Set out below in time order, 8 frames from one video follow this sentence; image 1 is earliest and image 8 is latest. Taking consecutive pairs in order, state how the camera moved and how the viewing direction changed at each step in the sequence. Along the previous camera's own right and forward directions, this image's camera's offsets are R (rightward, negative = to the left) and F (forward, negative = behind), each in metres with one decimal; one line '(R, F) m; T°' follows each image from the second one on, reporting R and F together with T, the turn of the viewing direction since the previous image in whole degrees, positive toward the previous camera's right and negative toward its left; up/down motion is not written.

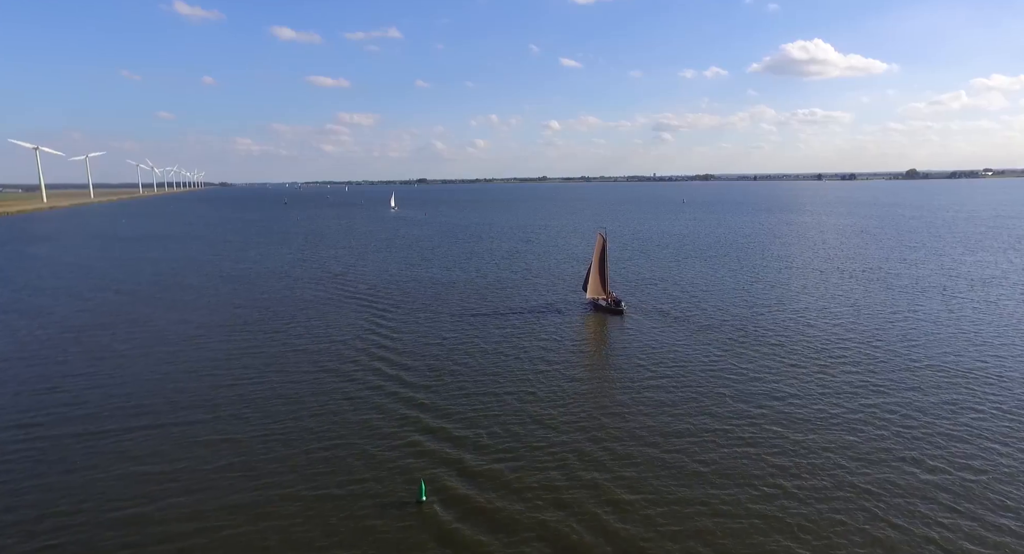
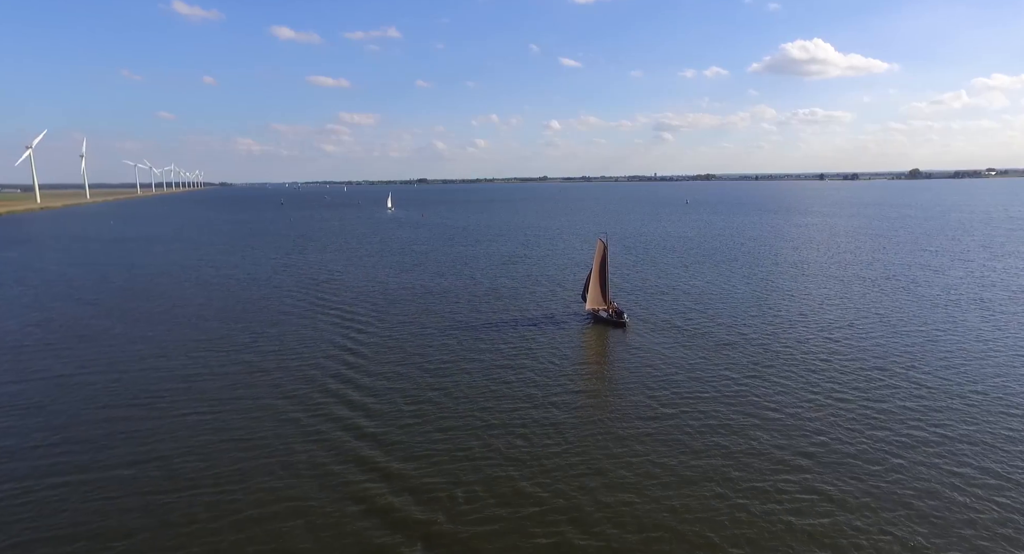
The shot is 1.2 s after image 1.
(+0.7, +5.5) m; 0°
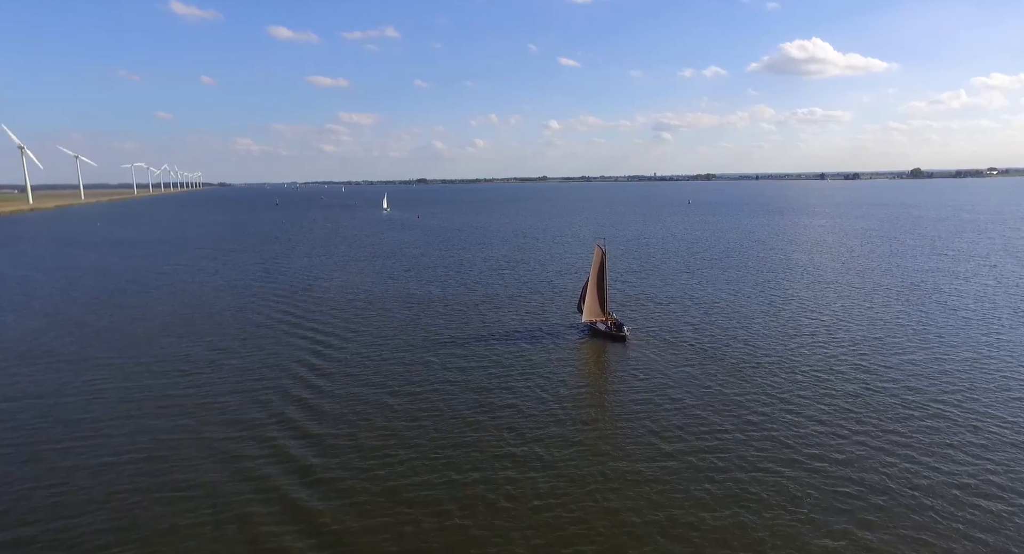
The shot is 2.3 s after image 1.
(+0.7, +5.2) m; 0°
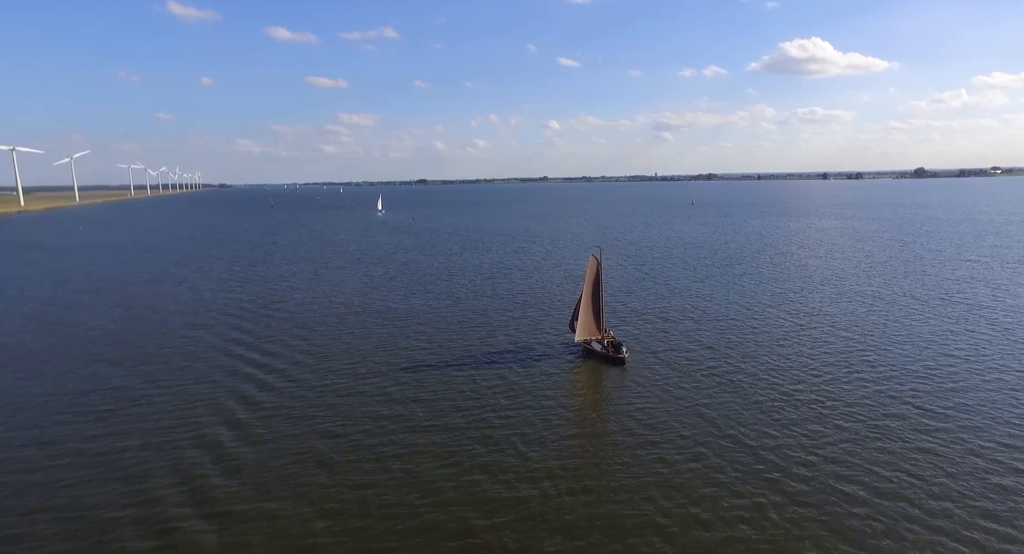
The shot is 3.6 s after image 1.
(+1.1, +7.2) m; 0°
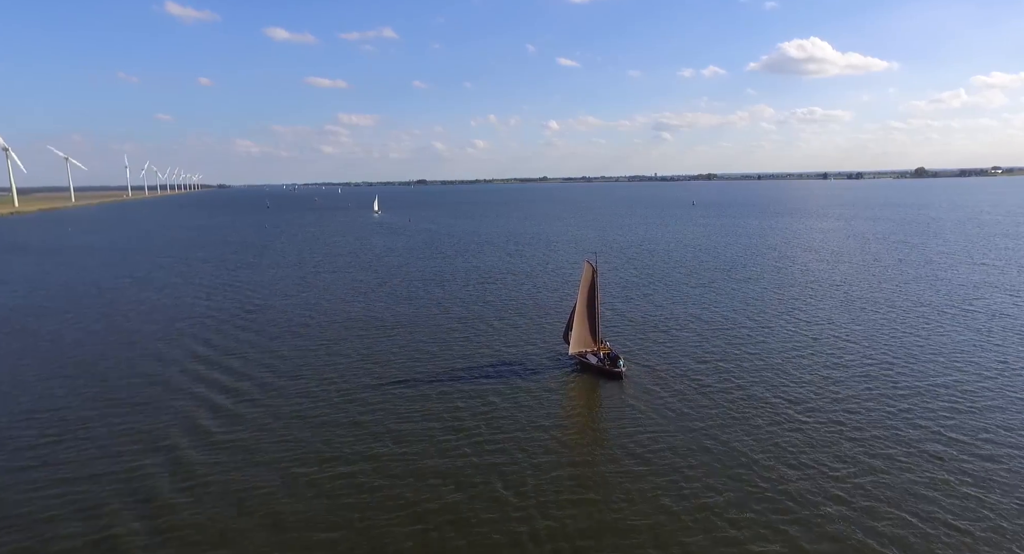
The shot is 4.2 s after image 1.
(+0.7, +3.3) m; 0°
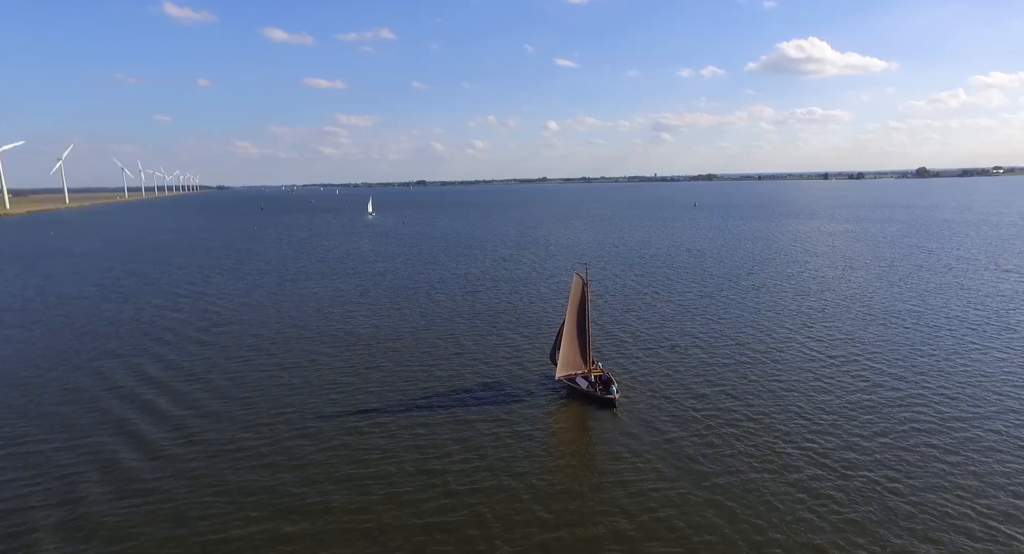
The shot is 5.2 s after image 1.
(+0.9, +5.8) m; 0°
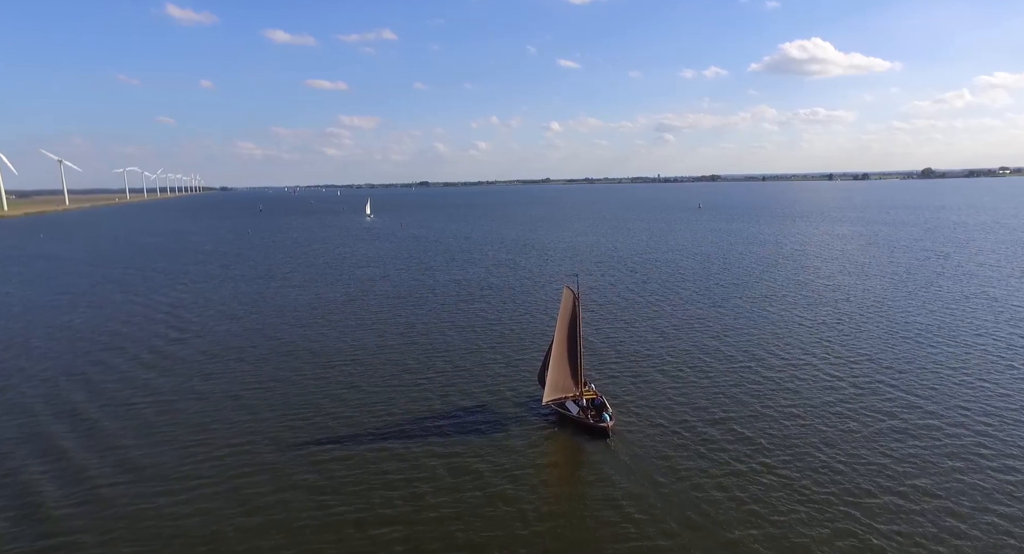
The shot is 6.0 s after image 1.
(+0.9, +4.6) m; 0°
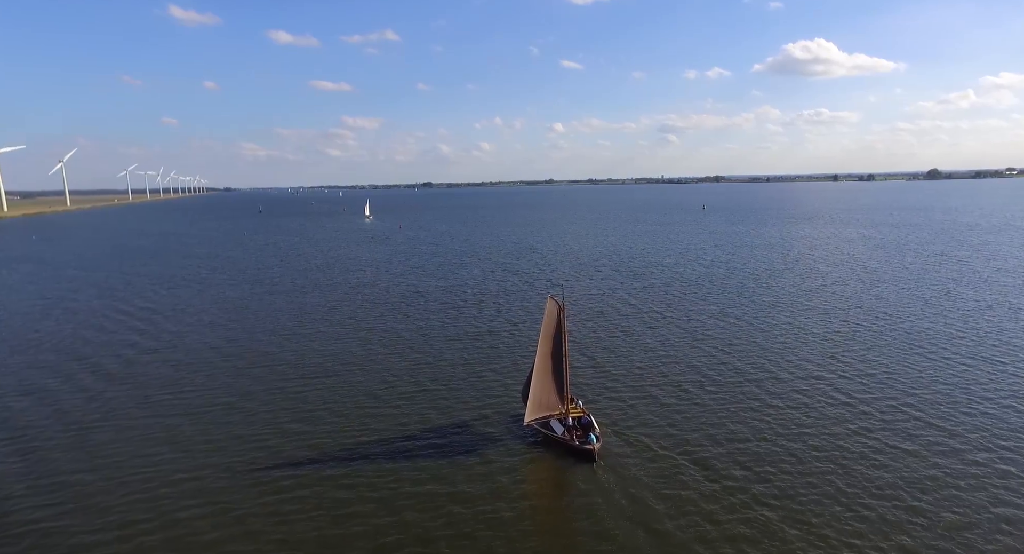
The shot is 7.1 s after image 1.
(+0.9, +3.5) m; 0°
